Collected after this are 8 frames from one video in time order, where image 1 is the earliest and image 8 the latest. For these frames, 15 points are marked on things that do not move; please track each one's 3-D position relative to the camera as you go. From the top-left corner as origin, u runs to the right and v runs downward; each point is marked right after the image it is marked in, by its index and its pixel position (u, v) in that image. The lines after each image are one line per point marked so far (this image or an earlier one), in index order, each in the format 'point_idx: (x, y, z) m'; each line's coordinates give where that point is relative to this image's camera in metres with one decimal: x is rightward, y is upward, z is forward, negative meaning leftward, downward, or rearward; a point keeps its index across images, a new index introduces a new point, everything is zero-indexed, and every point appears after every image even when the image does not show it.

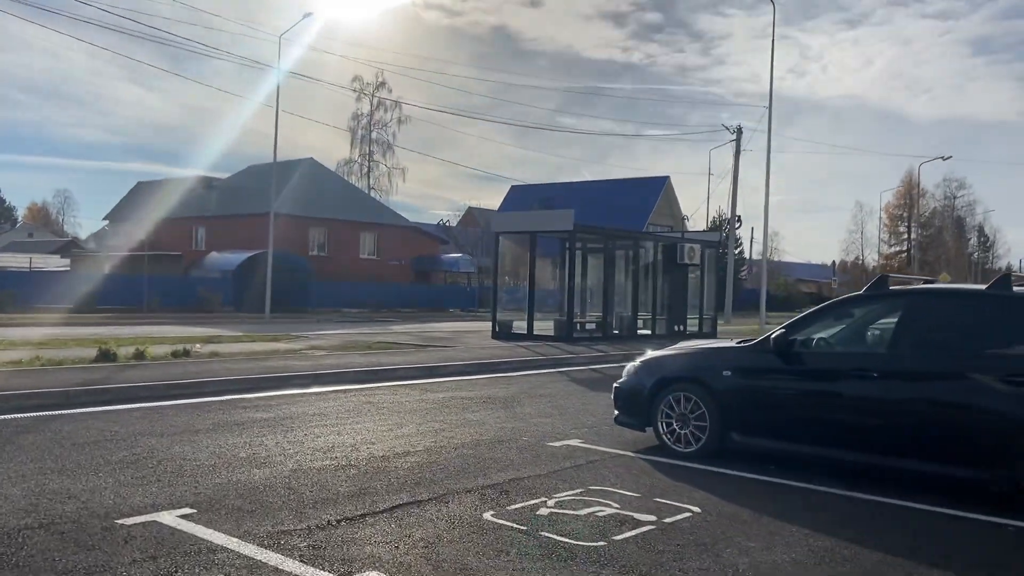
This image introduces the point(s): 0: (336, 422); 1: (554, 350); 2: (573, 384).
0: (-2.1, -1.6, +9.6) m
1: (+1.0, -1.5, +19.1) m
2: (+1.1, -1.7, +14.2) m
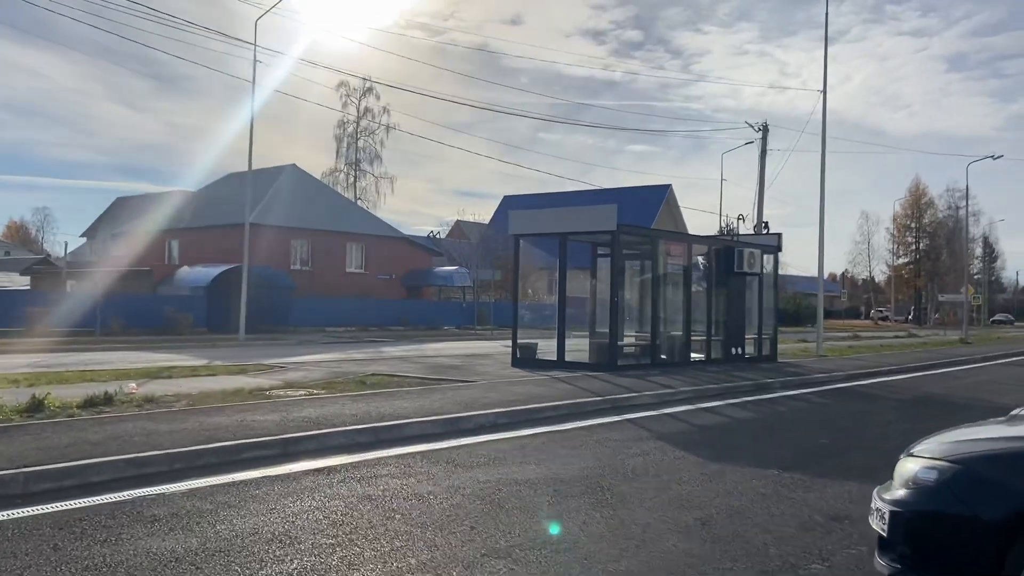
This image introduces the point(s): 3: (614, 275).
0: (-1.3, -1.8, +5.0) m
1: (+1.7, -1.8, +14.6) m
2: (+1.9, -1.9, +9.7) m
3: (+2.4, +0.3, +18.4) m
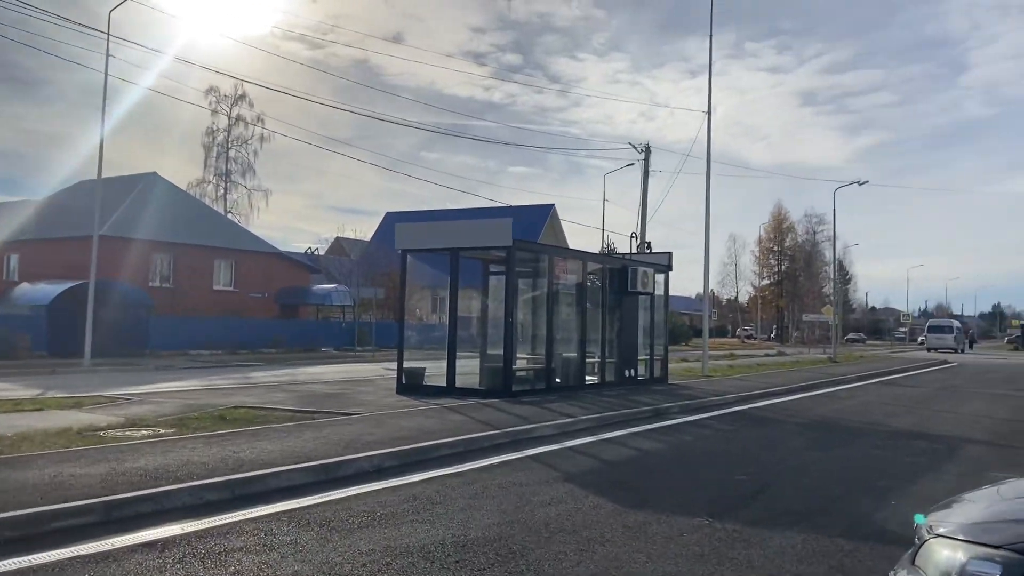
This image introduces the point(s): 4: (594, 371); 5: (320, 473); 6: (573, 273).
0: (-1.7, -1.9, +3.4) m
1: (-0.2, -2.1, +13.3) m
2: (+0.7, -2.1, +8.5) m
3: (-0.1, -0.1, +17.2) m
4: (+2.0, -2.1, +19.8) m
5: (-2.1, -2.0, +8.9) m
6: (+1.5, +0.4, +19.1) m
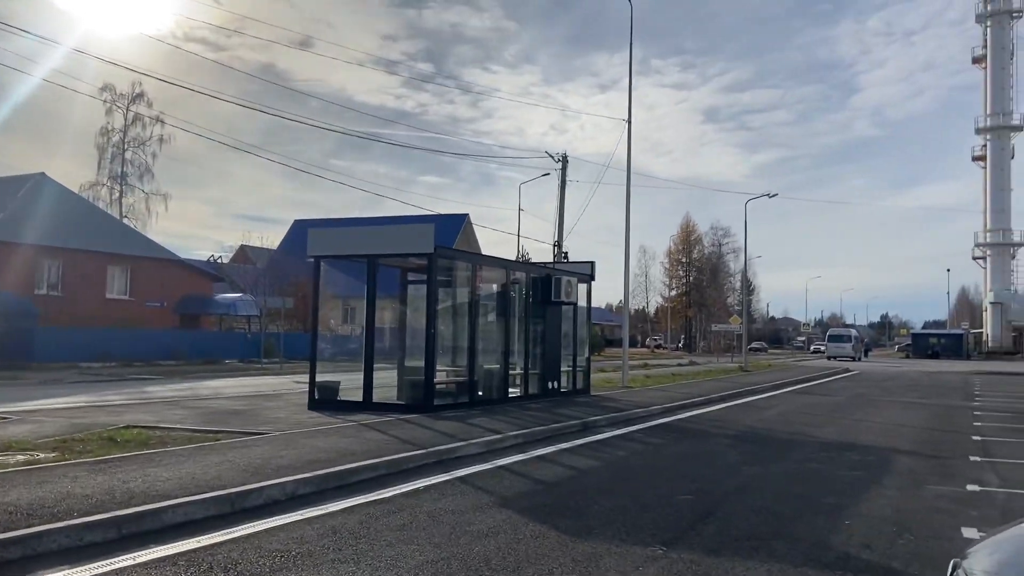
0: (-1.8, -1.9, +2.5) m
1: (-1.4, -2.2, +12.5) m
2: (0.0, -2.2, +7.8) m
3: (-1.7, -0.3, +16.4) m
4: (+0.1, -2.3, +19.2) m
5: (-2.8, -2.1, +7.8) m
6: (-0.4, +0.2, +18.4) m
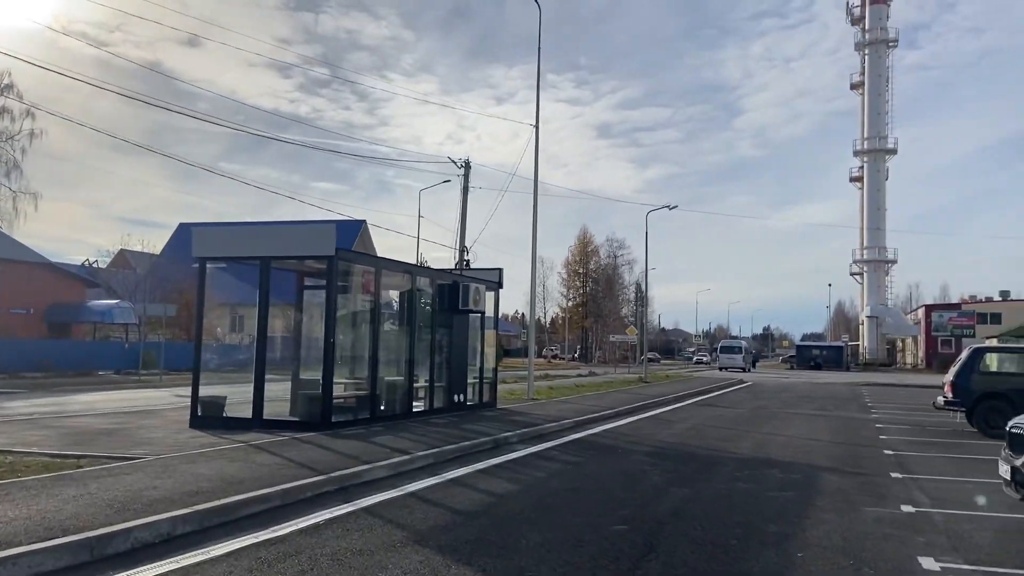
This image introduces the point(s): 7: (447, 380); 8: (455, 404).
0: (-1.8, -1.8, +1.3) m
1: (-2.7, -2.3, +11.2) m
2: (-0.7, -2.2, +6.7) m
3: (-3.5, -0.5, +15.1) m
4: (-2.0, -2.5, +18.1) m
5: (-3.5, -2.1, +6.5) m
6: (-2.4, 0.0, +17.3) m
7: (-1.5, -2.2, +19.0) m
8: (-1.4, -2.8, +19.2) m
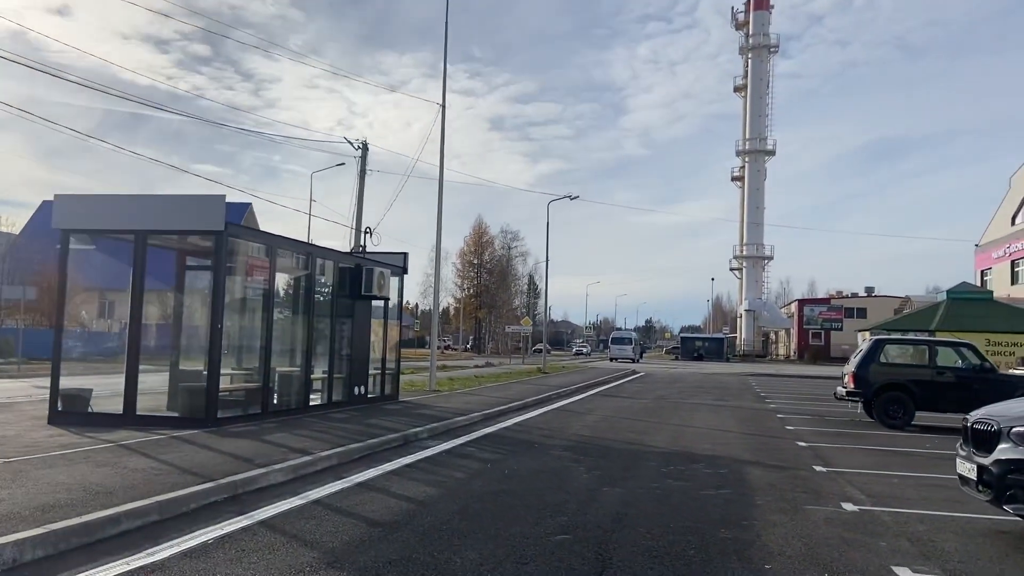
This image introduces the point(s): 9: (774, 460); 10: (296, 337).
0: (-1.5, -1.7, +0.1) m
1: (-3.7, -2.0, +9.8) m
2: (-1.1, -2.1, +5.6) m
3: (-5.0, -0.1, +13.5) m
4: (-4.0, -2.1, +16.7) m
5: (-3.9, -1.9, +5.0) m
6: (-4.2, +0.3, +15.8) m
7: (-3.7, -1.8, +17.7) m
8: (-3.5, -2.4, +17.9) m
9: (+4.0, -2.6, +12.2) m
10: (-4.3, -1.0, +15.8) m
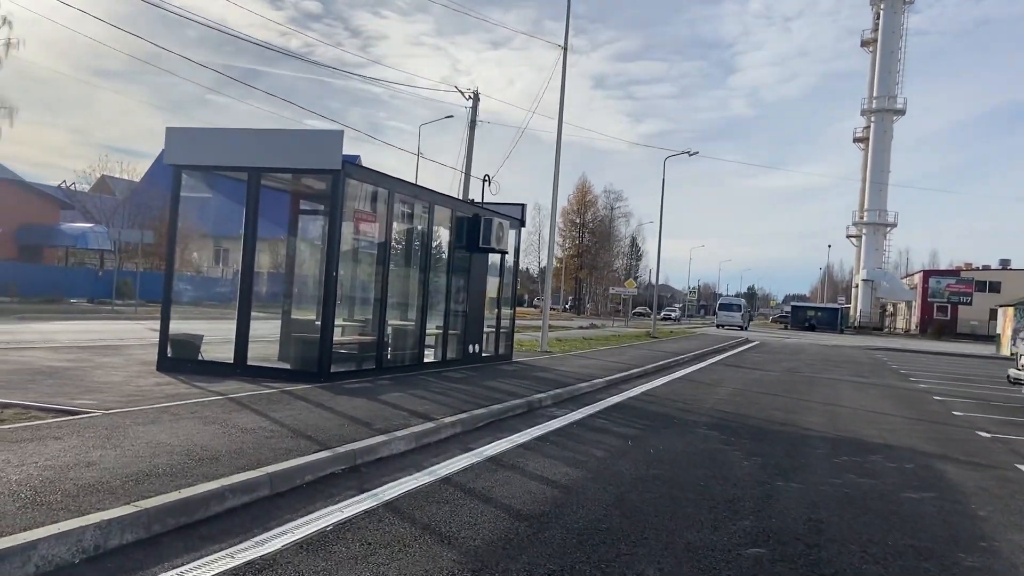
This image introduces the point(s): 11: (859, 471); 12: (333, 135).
0: (-1.0, -1.6, -1.2) m
1: (-2.1, -1.4, +8.8) m
2: (0.0, -1.7, +4.3) m
3: (-2.8, +0.8, +12.5) m
4: (-1.6, -1.1, +15.6) m
5: (-2.8, -1.5, +4.0) m
6: (-1.8, +1.3, +14.7) m
7: (-1.1, -0.8, +16.5) m
8: (-0.9, -1.4, +16.8) m
9: (+5.9, -2.2, +10.3) m
10: (-1.9, 0.0, +14.7) m
11: (+3.8, -2.0, +8.8) m
12: (-2.8, +2.3, +12.2) m
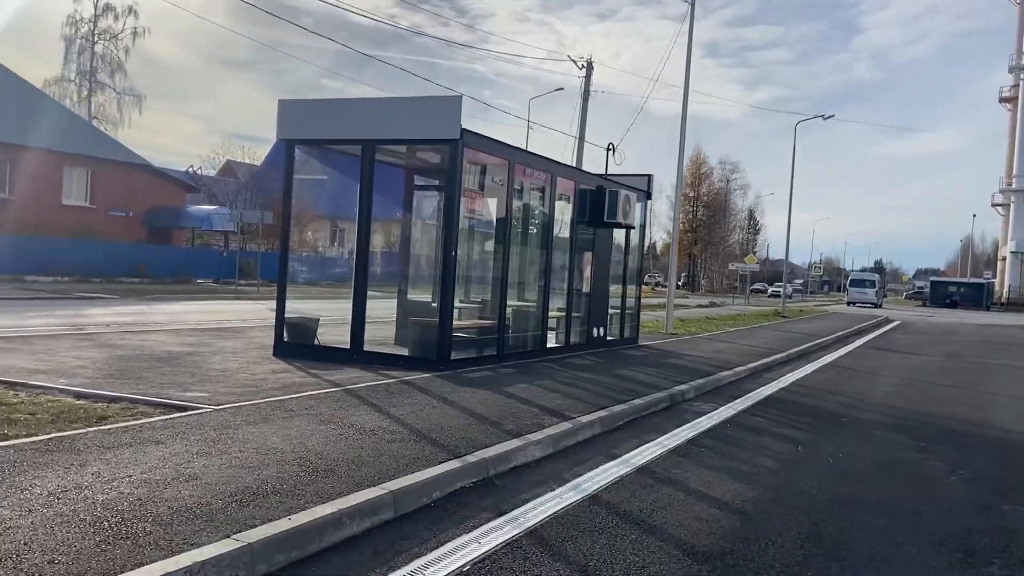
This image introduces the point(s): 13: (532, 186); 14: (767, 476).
0: (-0.9, -1.7, -2.2) m
1: (-0.6, -1.2, +7.8) m
2: (+0.8, -1.6, +3.1) m
3: (-0.9, +1.0, +11.5) m
4: (+0.8, -0.7, +14.5) m
5: (-2.0, -1.4, +3.2) m
6: (+0.4, +1.6, +13.6) m
7: (+1.4, -0.4, +15.3) m
8: (+1.6, -1.0, +15.6) m
9: (+7.4, -1.9, +8.3) m
10: (+0.3, +0.3, +13.7) m
11: (+5.2, -1.8, +7.1) m
12: (-0.9, +2.6, +11.2) m
13: (+0.4, +1.7, +13.5) m
14: (+2.2, -1.6, +6.9) m
